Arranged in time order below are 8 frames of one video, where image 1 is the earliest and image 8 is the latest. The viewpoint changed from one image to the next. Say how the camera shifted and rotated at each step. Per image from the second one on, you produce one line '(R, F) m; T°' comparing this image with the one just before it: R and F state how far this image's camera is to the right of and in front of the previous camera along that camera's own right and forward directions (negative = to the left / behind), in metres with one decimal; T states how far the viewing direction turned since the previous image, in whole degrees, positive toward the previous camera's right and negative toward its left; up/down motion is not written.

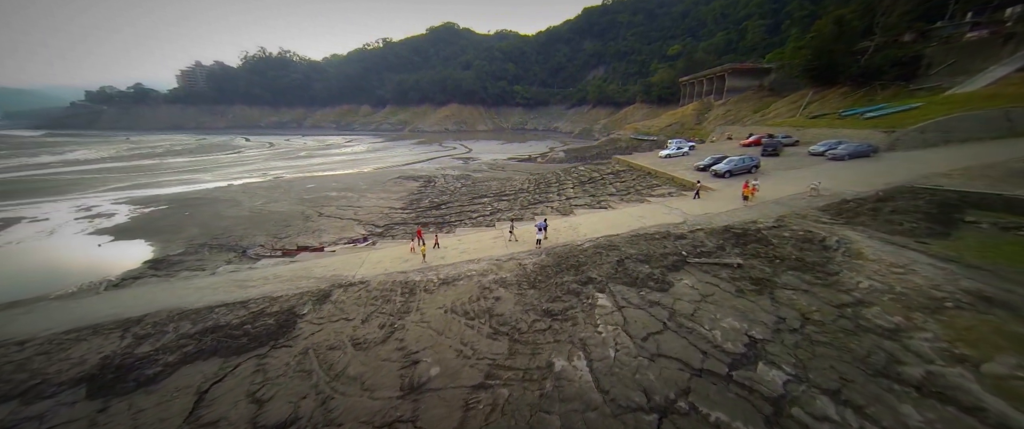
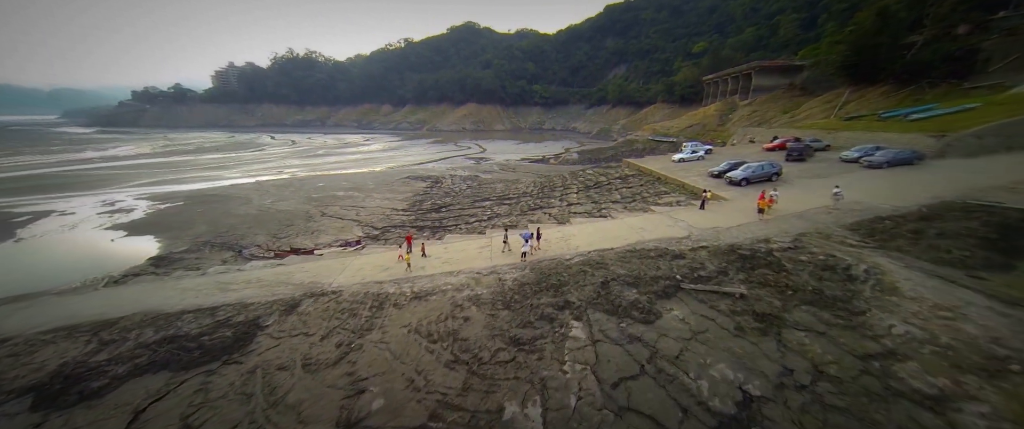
(+1.0, +0.8) m; -3°
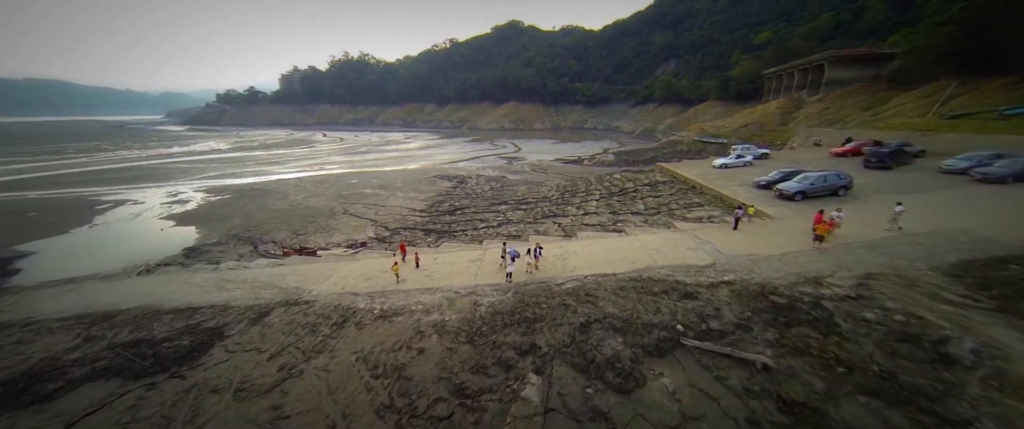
(+1.5, +1.2) m; -7°
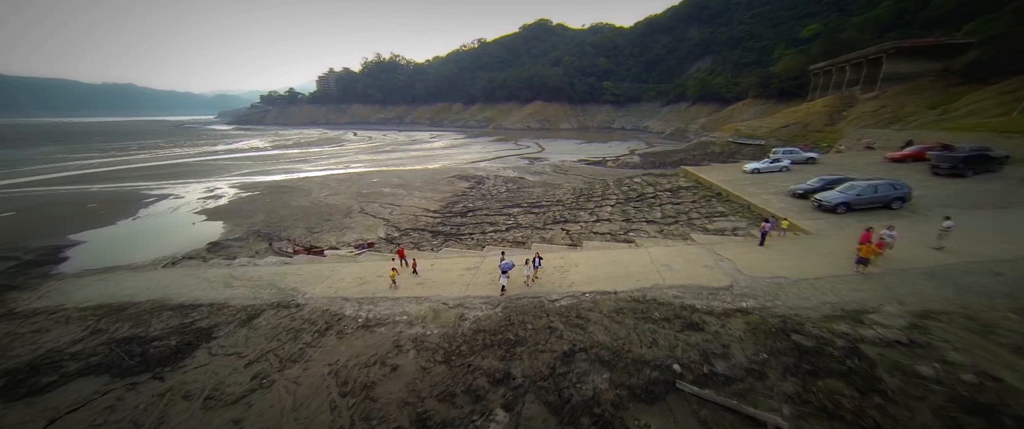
(+0.8, +0.6) m; -5°
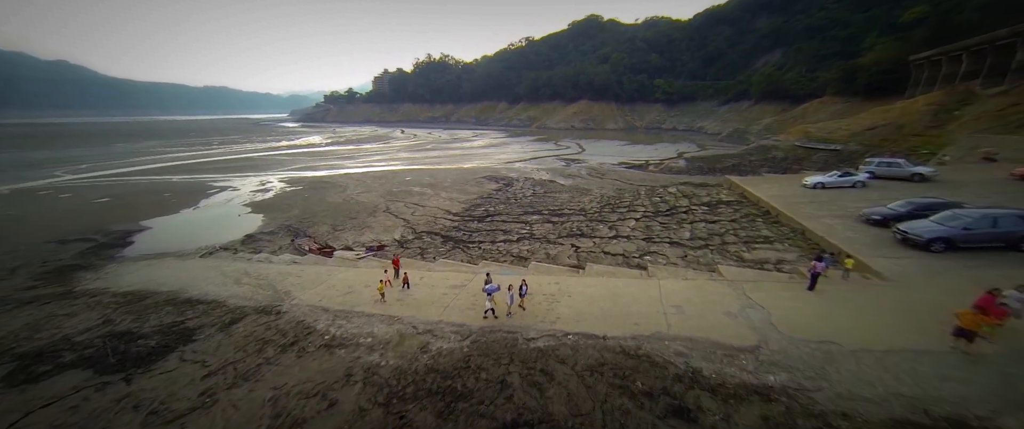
(+1.4, +1.1) m; -8°
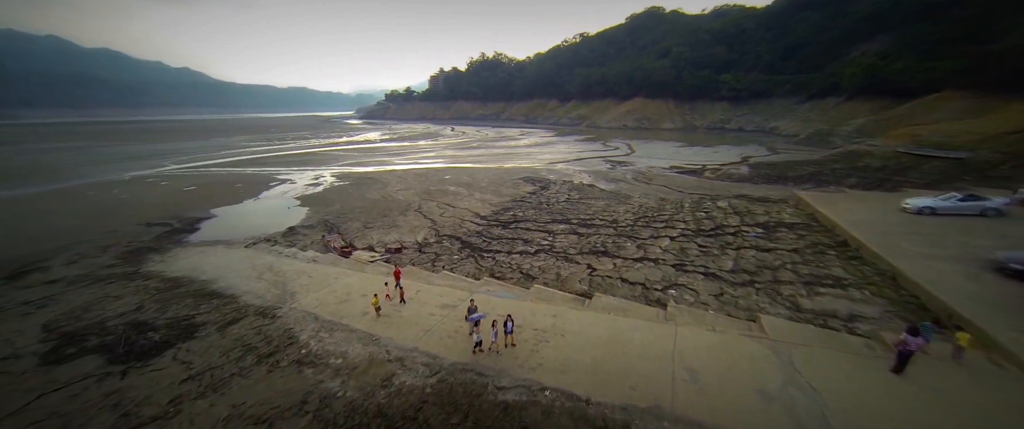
(+1.2, +1.0) m; -9°
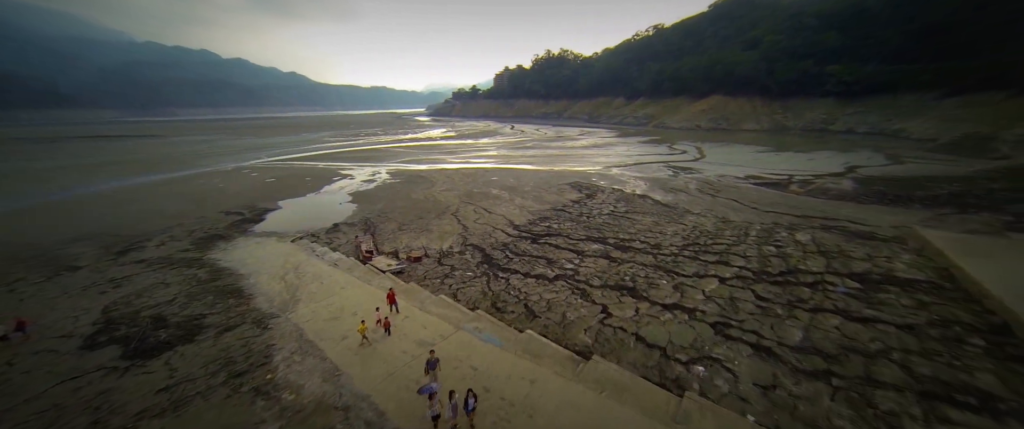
(+1.5, +1.4) m; -11°
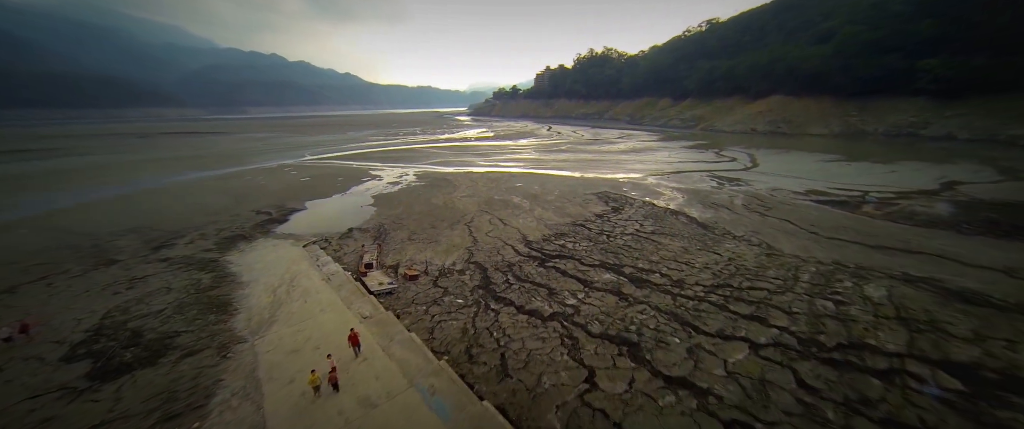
(+1.5, +1.4) m; -7°
